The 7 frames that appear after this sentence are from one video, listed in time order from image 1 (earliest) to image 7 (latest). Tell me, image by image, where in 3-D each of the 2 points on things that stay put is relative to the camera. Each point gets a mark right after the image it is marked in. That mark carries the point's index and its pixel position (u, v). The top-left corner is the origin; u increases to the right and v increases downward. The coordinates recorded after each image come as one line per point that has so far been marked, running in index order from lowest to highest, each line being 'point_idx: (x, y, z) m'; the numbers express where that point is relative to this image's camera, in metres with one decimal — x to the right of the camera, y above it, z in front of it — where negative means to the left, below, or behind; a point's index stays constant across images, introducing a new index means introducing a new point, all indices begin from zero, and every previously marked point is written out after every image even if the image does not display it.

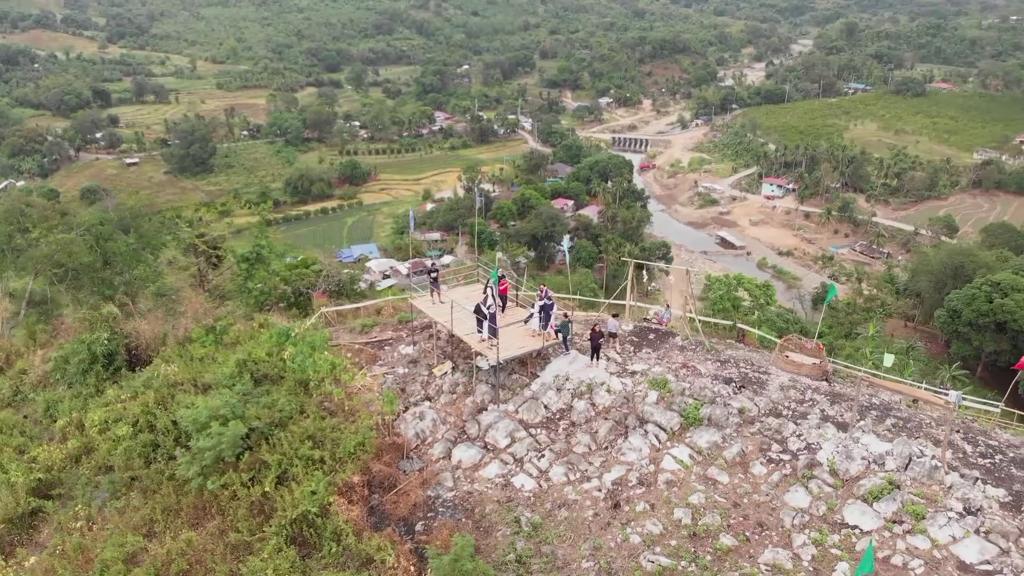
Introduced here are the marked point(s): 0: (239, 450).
0: (-2.6, -1.6, +8.1) m
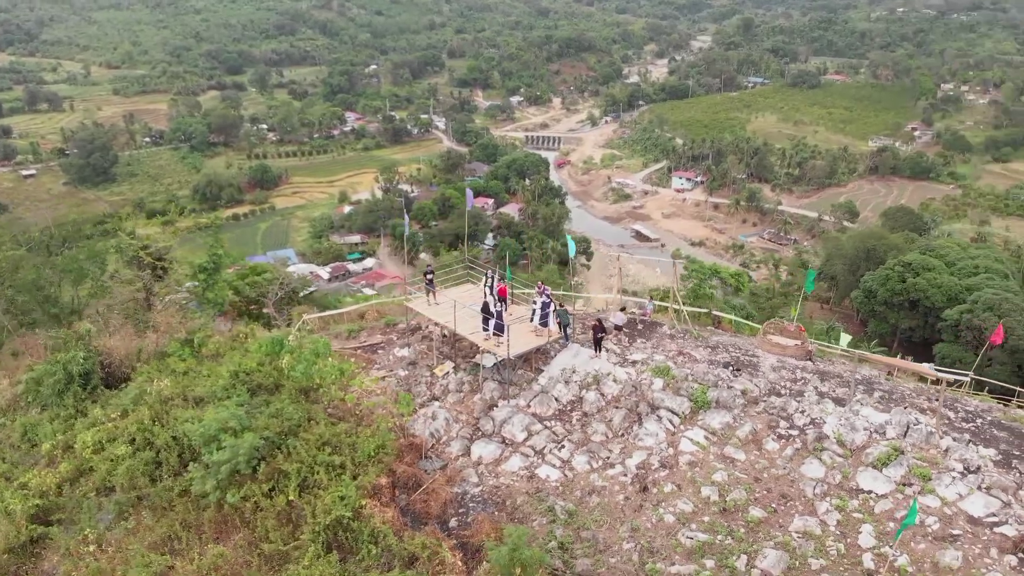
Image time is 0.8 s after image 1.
0: (-2.5, -1.7, +8.0) m
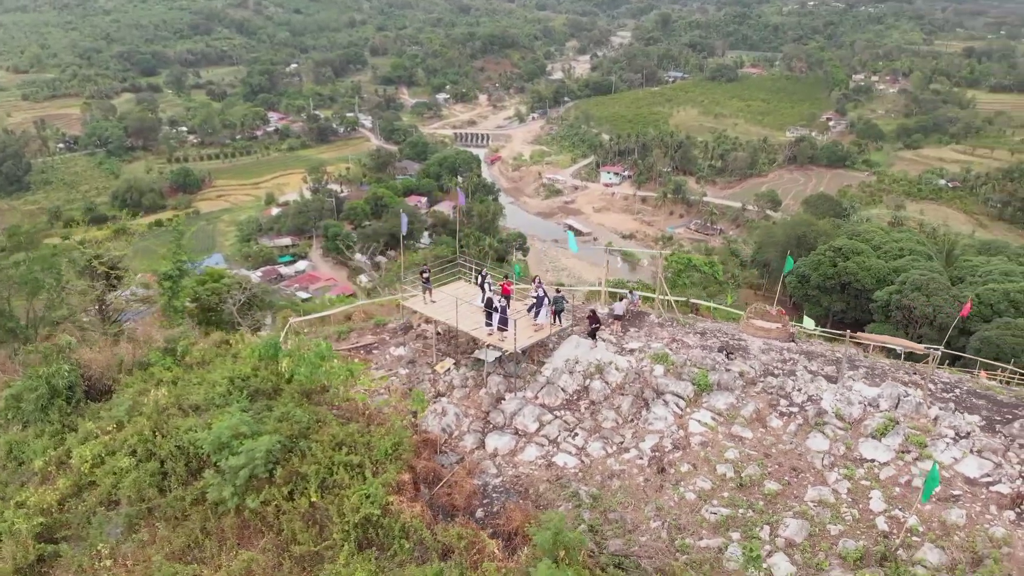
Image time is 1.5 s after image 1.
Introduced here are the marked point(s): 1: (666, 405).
0: (-2.3, -1.7, +8.0) m
1: (+1.5, -1.2, +8.3) m
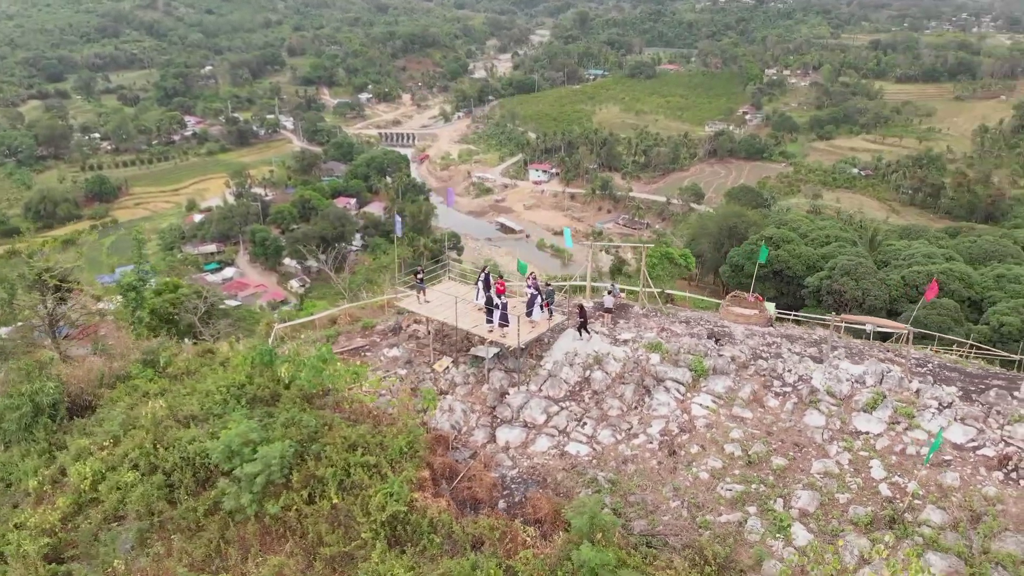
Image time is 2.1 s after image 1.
0: (-2.2, -1.8, +8.0) m
1: (+1.6, -1.1, +8.7) m
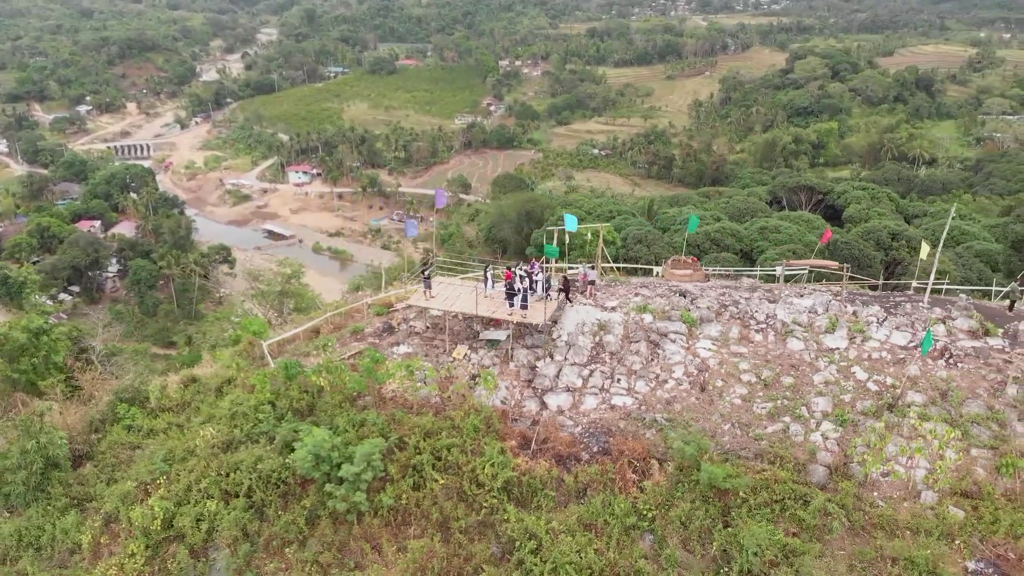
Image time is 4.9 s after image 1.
0: (-1.3, -1.8, +8.5) m
1: (+2.0, -0.7, +10.2) m
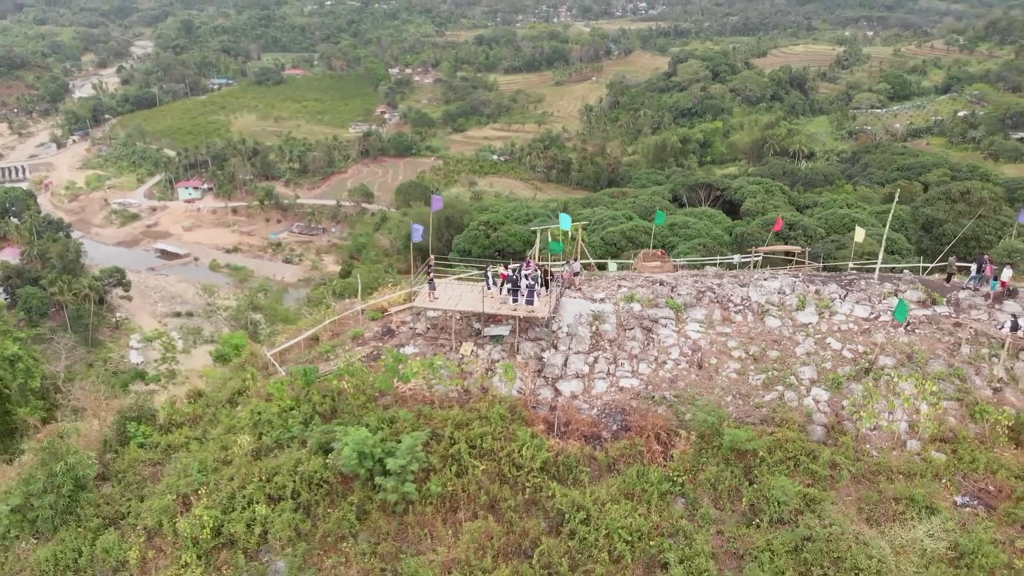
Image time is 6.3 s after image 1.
0: (-1.0, -1.8, +9.0) m
1: (+2.0, -0.5, +11.1) m
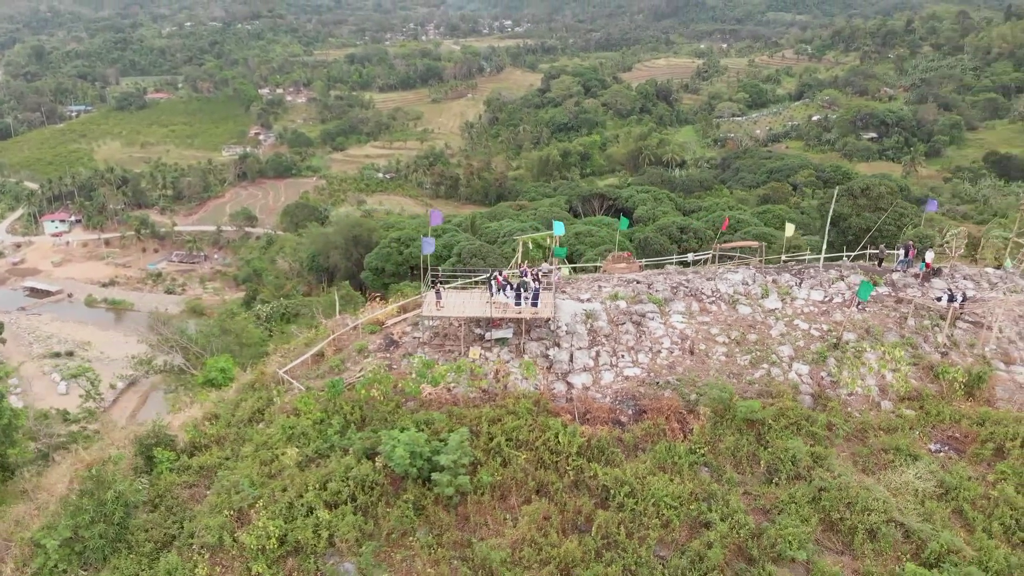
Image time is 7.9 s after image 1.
0: (-0.5, -1.9, +9.7) m
1: (+2.1, -0.5, +12.2) m
